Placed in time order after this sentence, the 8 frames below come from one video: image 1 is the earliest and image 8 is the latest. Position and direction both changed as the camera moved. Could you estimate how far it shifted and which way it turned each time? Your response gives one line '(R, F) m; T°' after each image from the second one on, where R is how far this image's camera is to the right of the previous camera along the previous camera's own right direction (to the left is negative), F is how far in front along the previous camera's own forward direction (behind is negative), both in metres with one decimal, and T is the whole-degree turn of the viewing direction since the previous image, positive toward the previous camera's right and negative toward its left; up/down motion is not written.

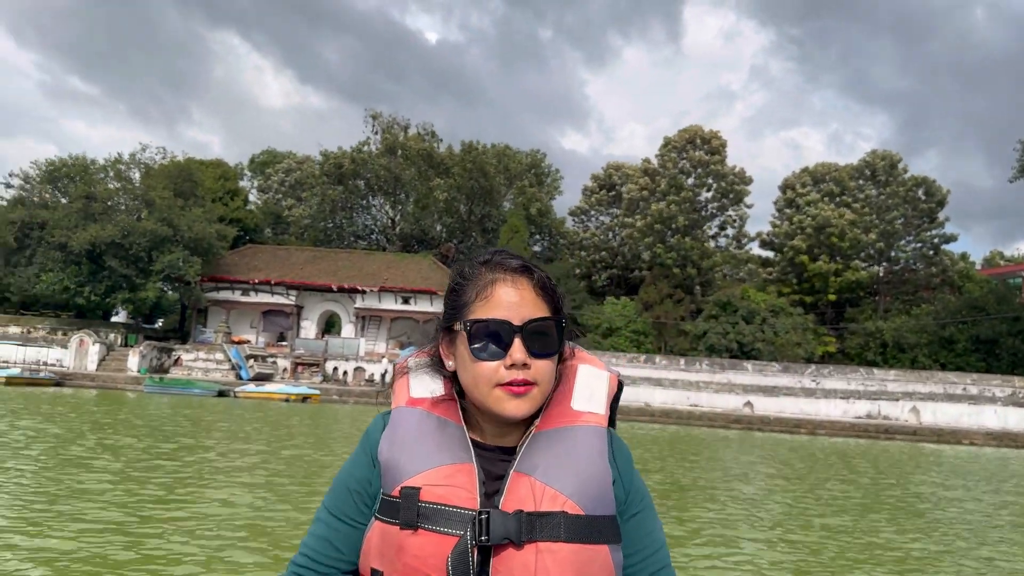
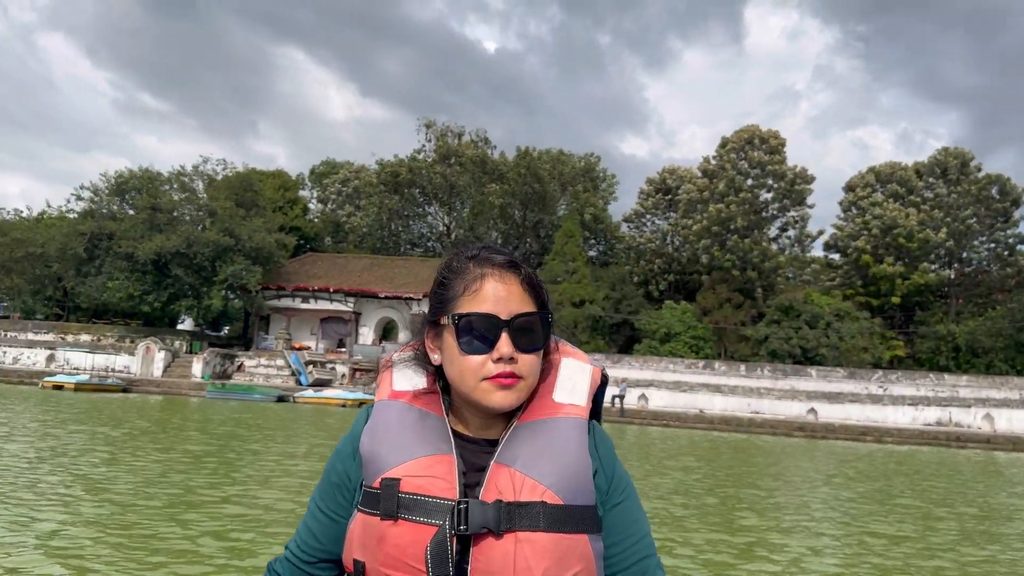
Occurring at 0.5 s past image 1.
(+0.3, +0.1) m; -4°
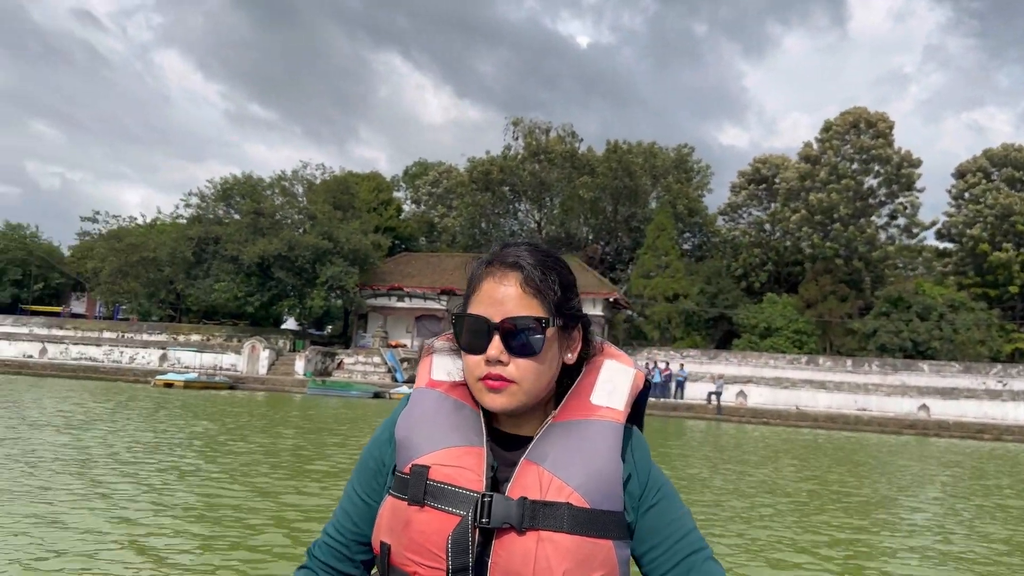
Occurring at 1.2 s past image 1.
(+0.2, +0.1) m; -7°
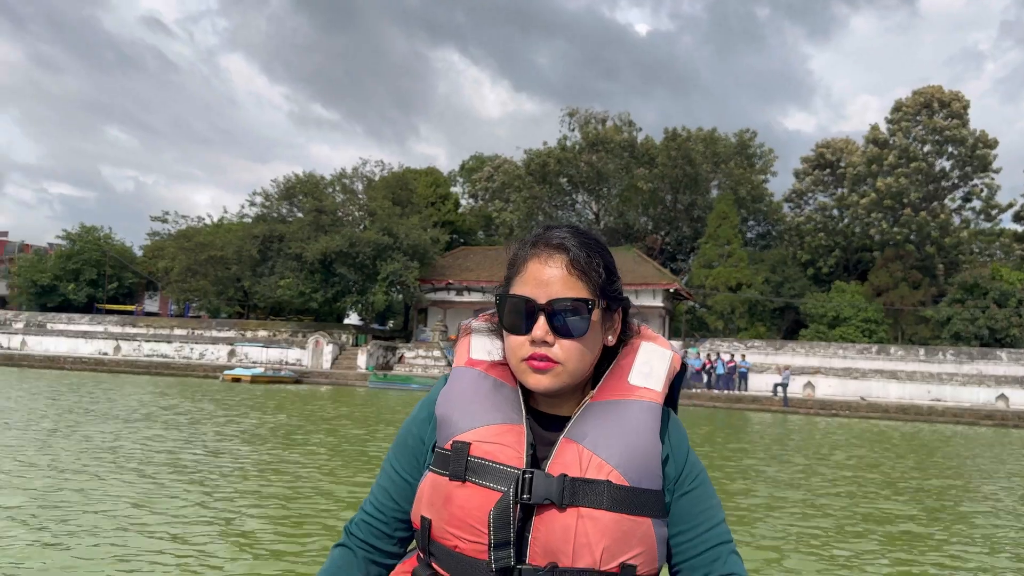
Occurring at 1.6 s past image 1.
(+0.1, +0.1) m; -4°
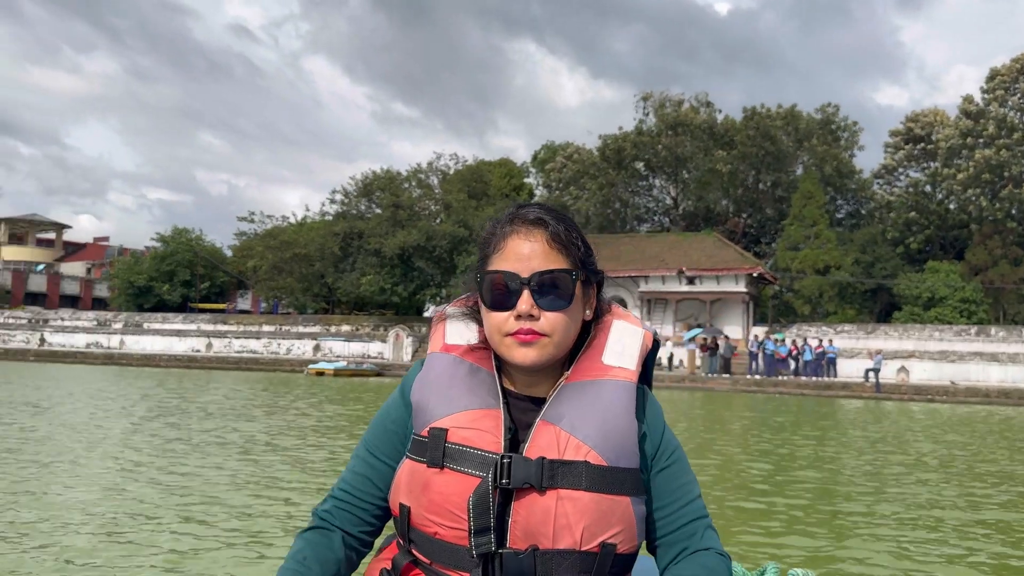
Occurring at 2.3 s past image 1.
(+0.2, +0.2) m; -6°
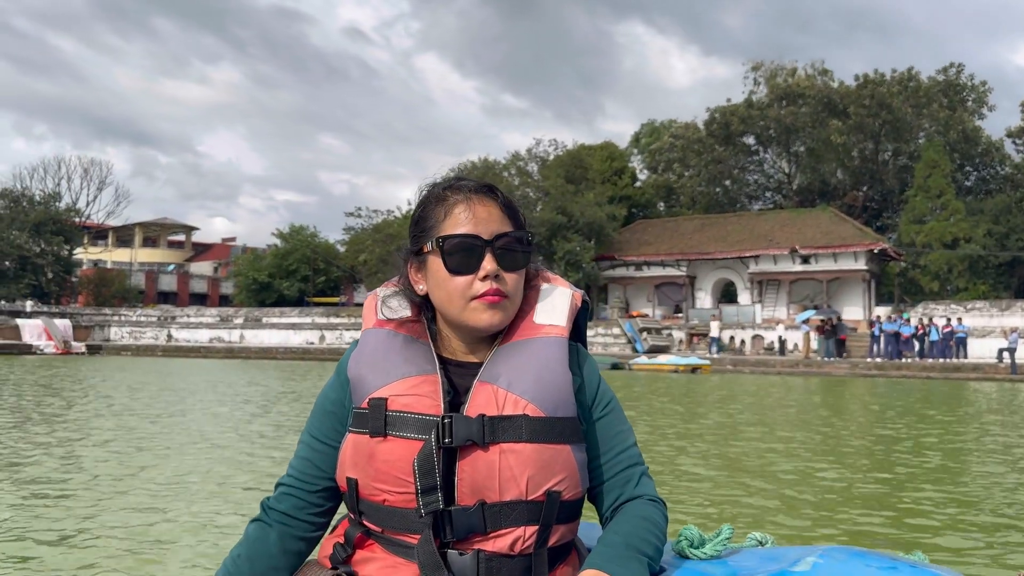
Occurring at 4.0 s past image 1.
(+0.4, +0.3) m; -8°
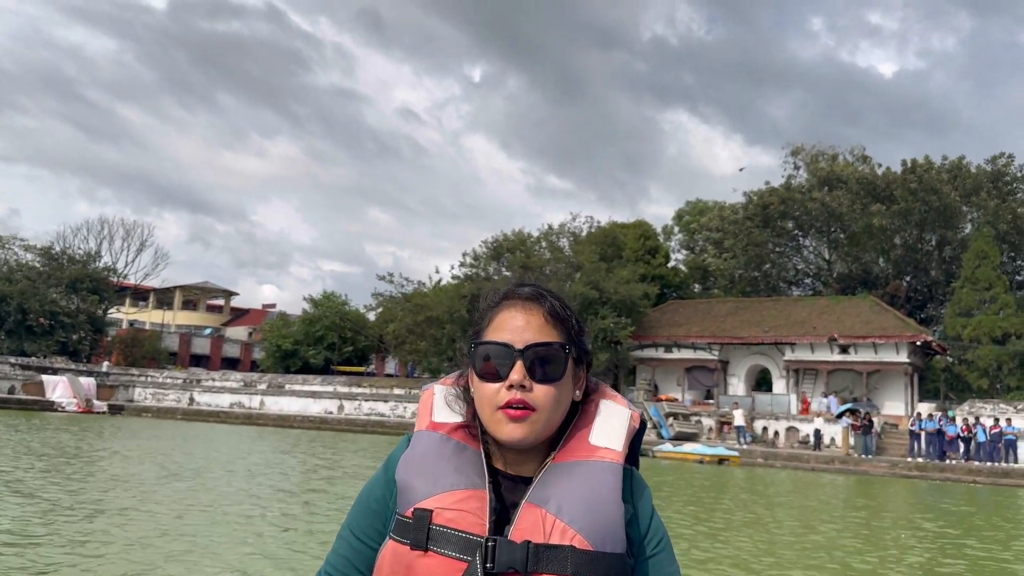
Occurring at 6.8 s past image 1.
(+0.5, +0.6) m; -3°
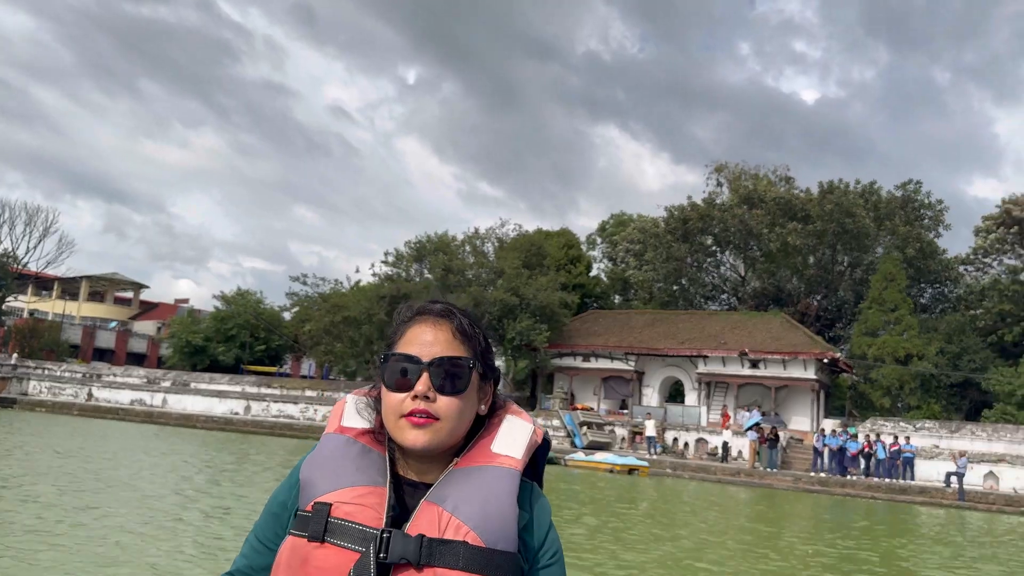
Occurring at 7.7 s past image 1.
(+0.2, +0.2) m; +5°
